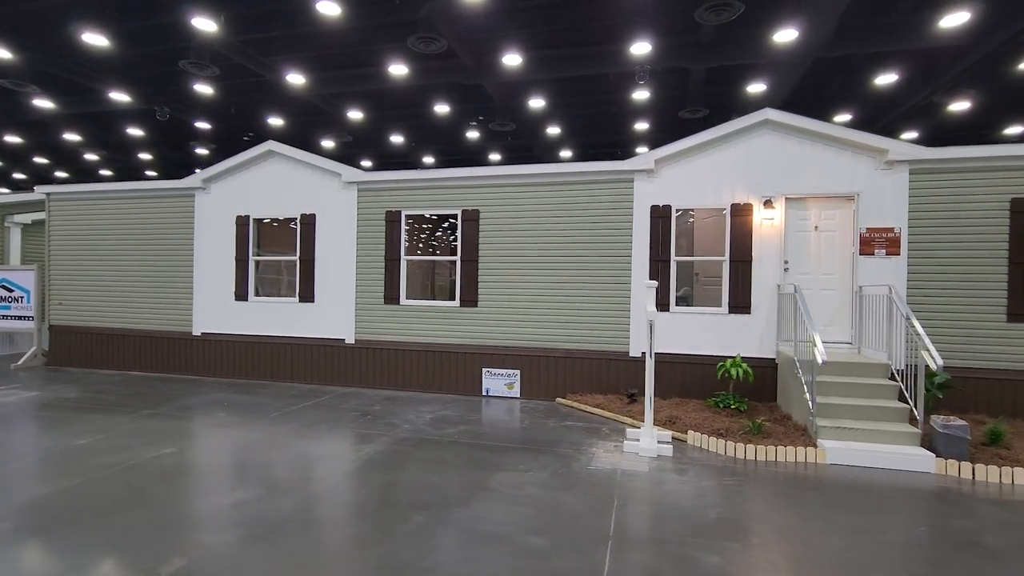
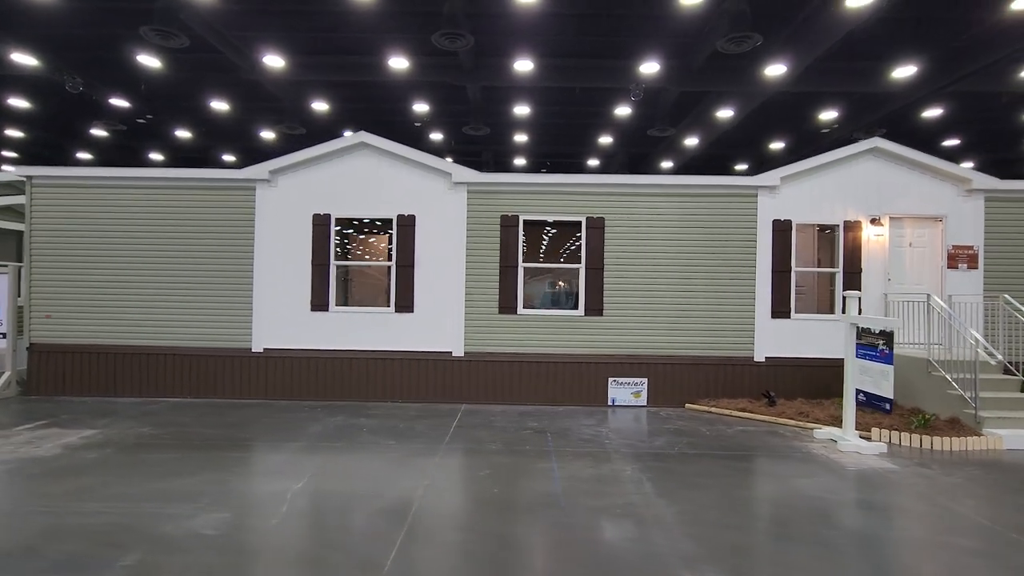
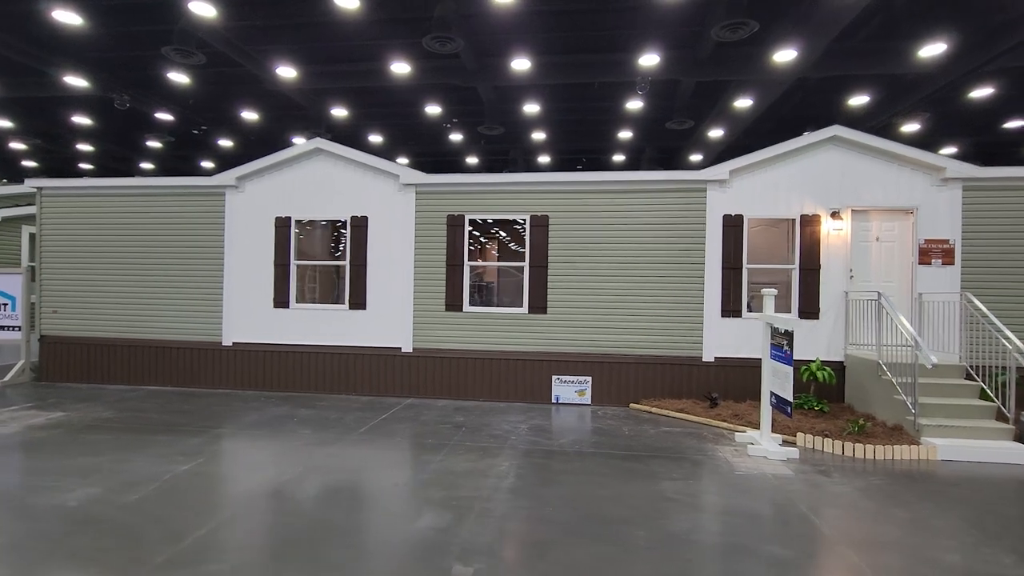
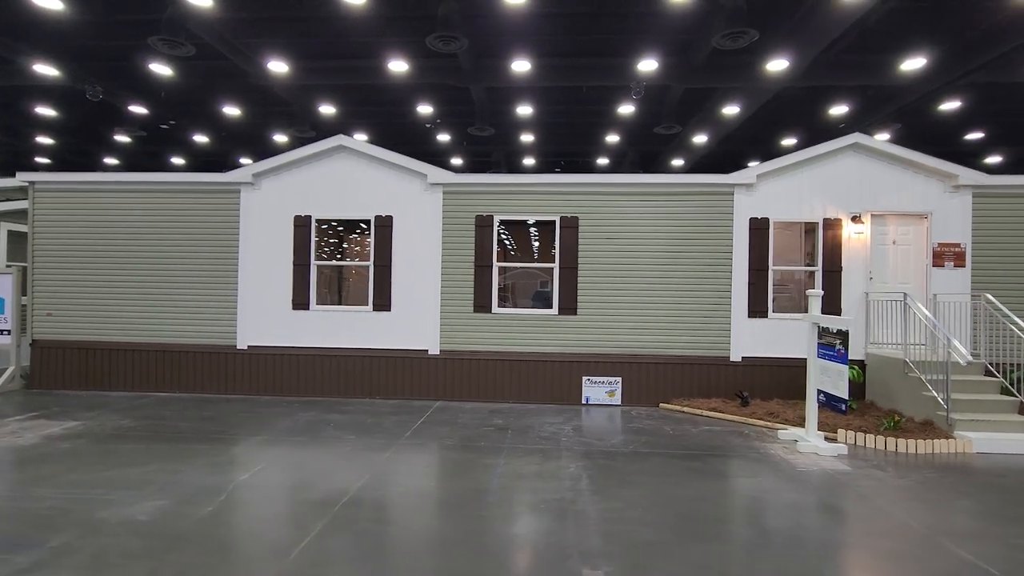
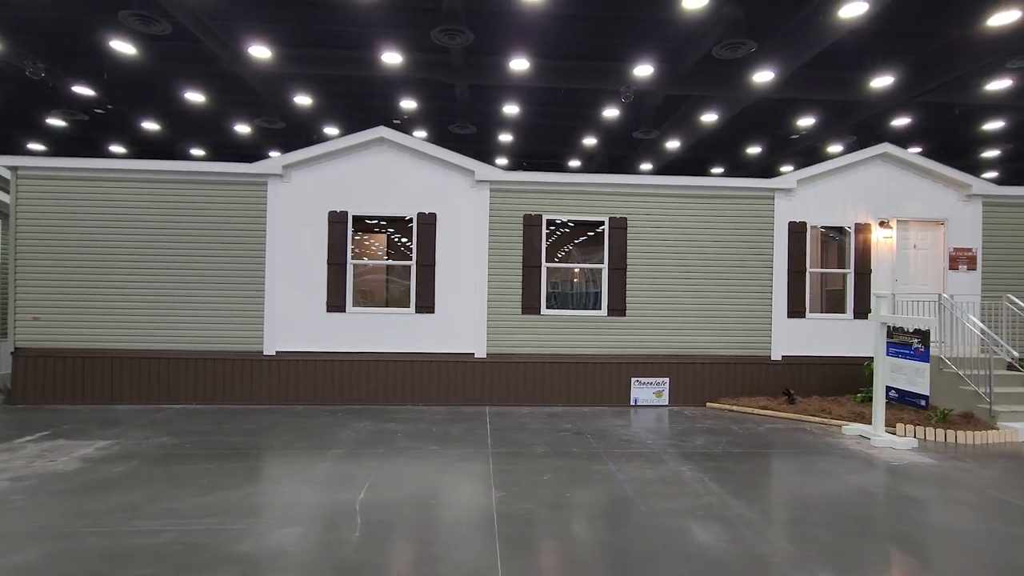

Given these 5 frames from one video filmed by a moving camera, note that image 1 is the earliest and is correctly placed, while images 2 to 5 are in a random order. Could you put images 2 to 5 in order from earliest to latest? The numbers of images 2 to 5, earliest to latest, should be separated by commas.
3, 4, 2, 5
